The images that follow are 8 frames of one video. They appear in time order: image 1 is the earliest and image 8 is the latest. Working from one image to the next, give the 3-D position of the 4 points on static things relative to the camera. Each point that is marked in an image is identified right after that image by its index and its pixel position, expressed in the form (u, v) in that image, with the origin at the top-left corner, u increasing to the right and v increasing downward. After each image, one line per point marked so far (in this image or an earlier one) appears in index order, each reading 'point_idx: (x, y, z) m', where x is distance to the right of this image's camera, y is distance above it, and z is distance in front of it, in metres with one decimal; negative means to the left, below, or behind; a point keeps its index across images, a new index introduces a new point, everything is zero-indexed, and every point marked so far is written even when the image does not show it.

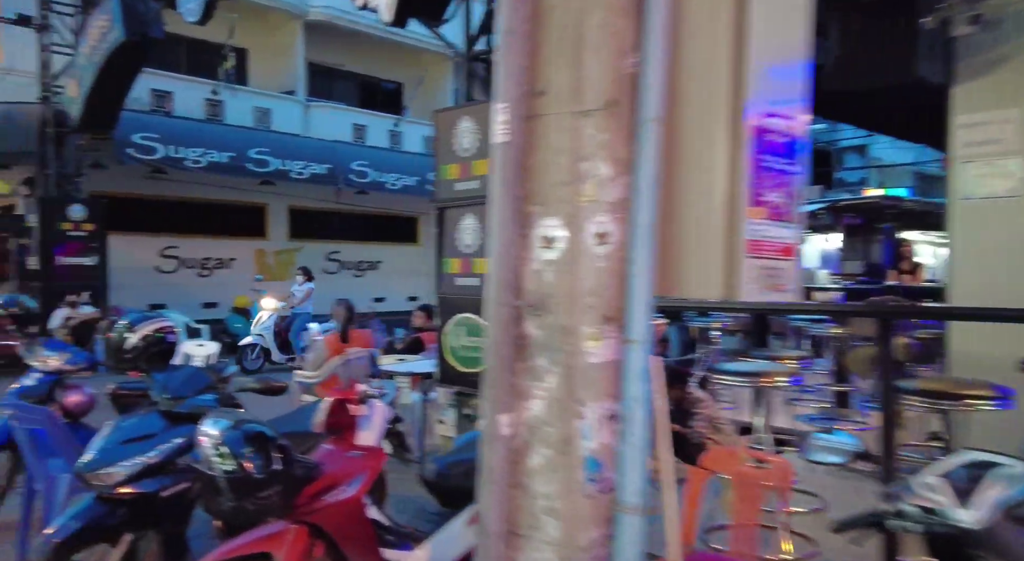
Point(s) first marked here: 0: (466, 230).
0: (-0.3, +0.3, +5.3) m
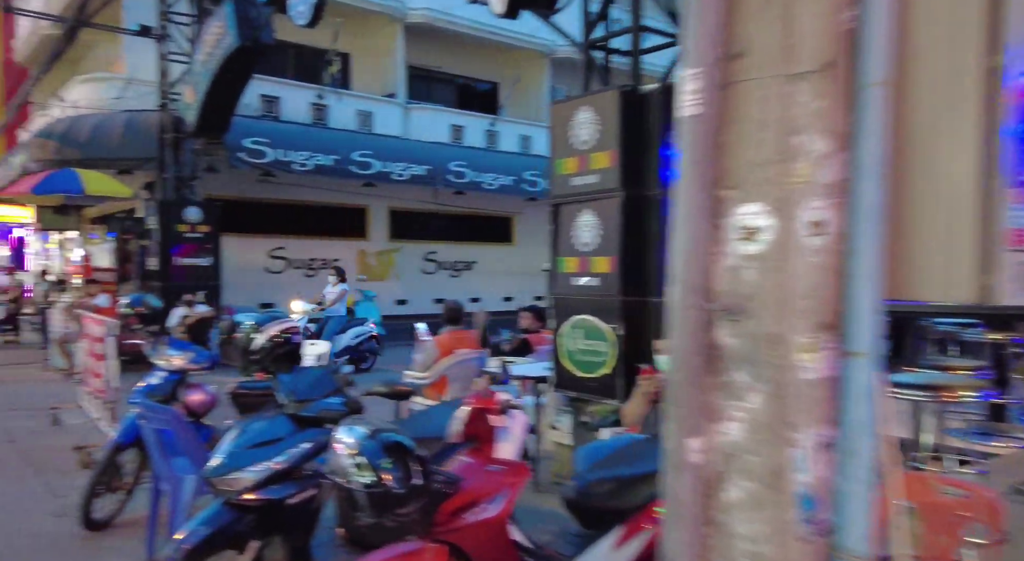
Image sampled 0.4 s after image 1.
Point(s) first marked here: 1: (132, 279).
0: (+0.5, +0.3, +5.0) m
1: (-6.7, 0.0, +13.6) m
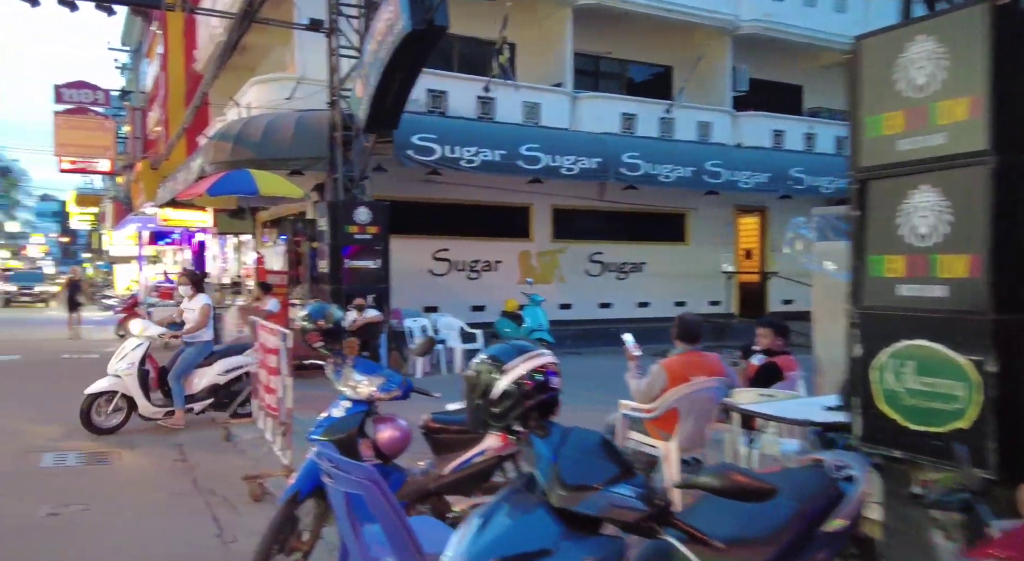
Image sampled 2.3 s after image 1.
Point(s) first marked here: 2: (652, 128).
0: (+1.8, +0.3, +3.5) m
1: (-3.6, 0.0, +13.2) m
2: (+2.9, +3.2, +16.1) m
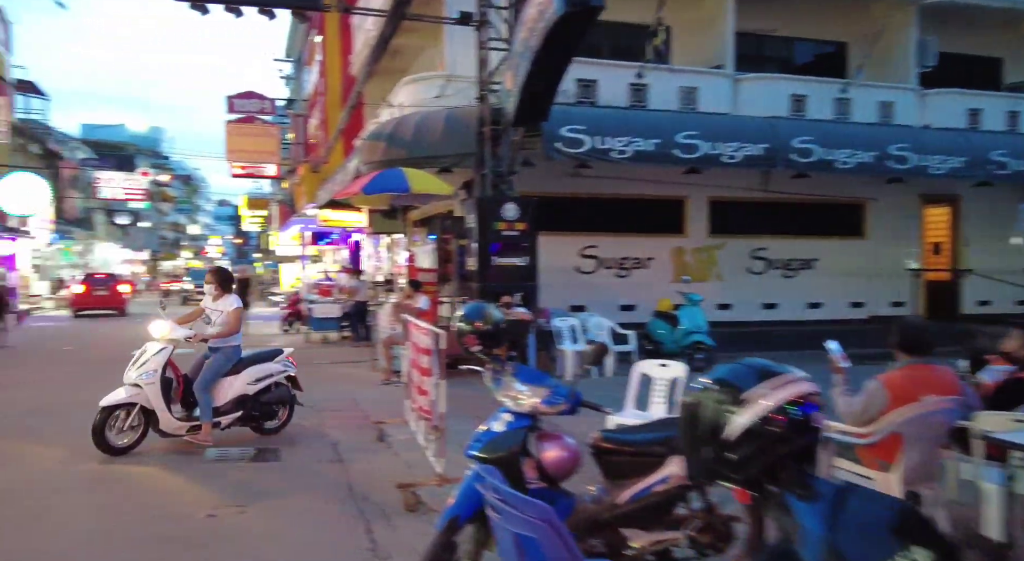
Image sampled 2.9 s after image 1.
0: (+2.5, +0.3, +2.5) m
1: (-1.0, 0.0, +13.1) m
2: (+5.9, +3.3, +14.6) m
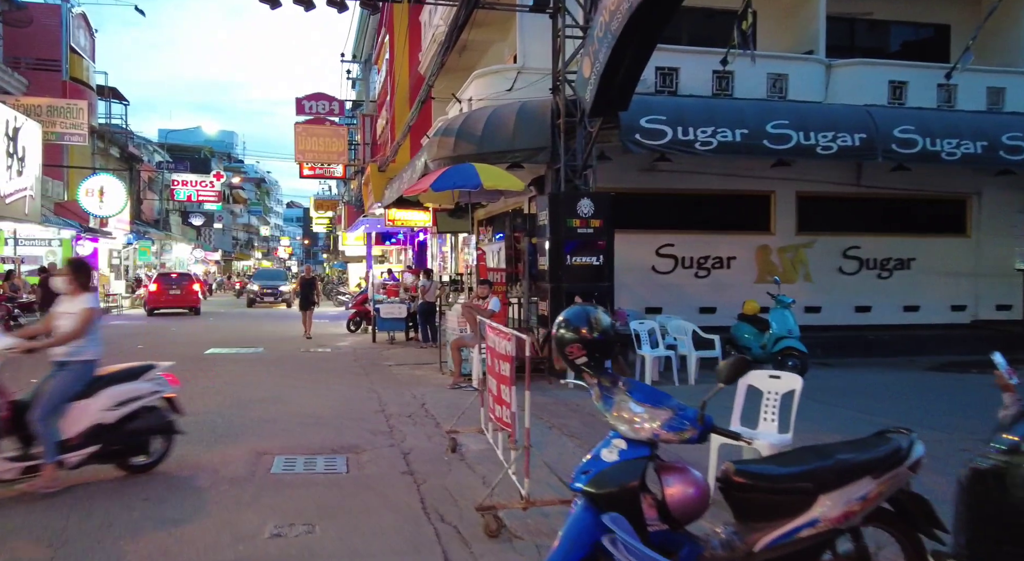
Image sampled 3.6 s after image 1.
0: (+2.9, +0.3, +1.7) m
1: (+0.2, 0.0, +12.5) m
2: (+7.3, +3.2, +13.5) m
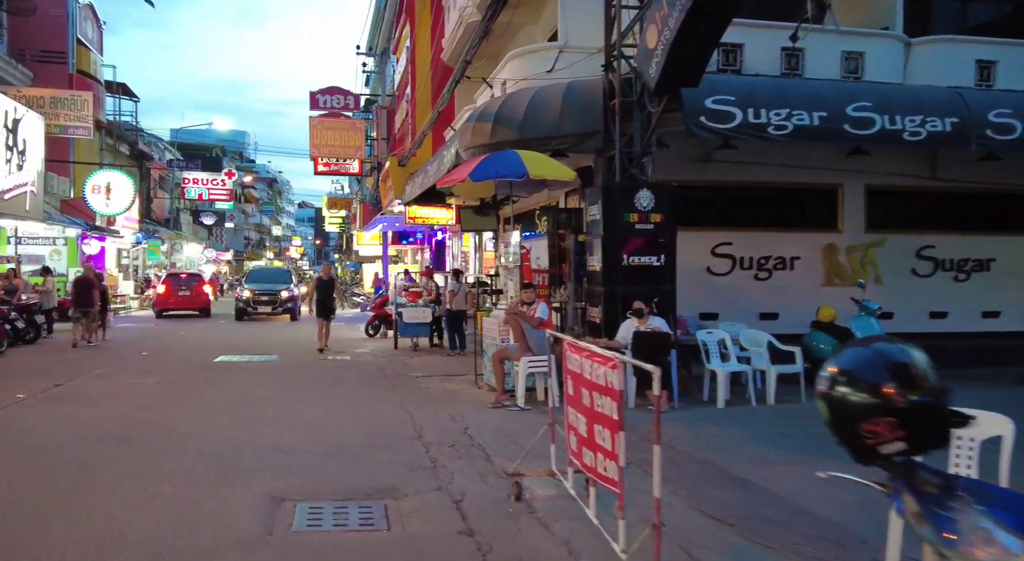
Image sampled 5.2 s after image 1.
0: (+3.4, +0.3, +0.3) m
1: (+0.8, 0.0, +11.2) m
2: (+7.9, +3.2, +12.1) m
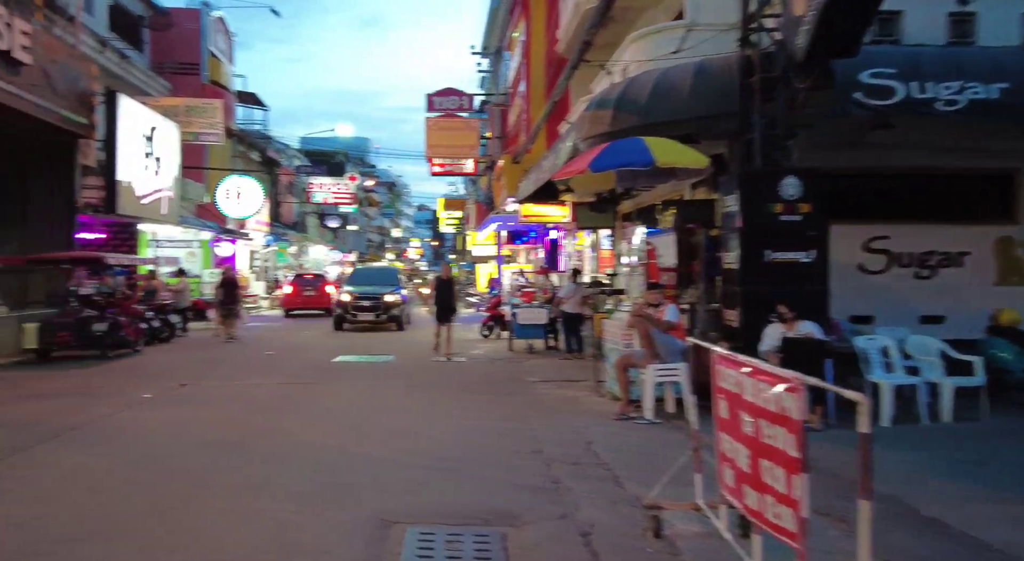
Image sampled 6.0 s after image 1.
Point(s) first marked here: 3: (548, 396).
0: (+3.4, +0.3, -1.0) m
1: (+2.5, 0.0, +10.2) m
2: (+9.6, +3.2, +10.0) m
3: (+0.5, -1.5, +9.8) m
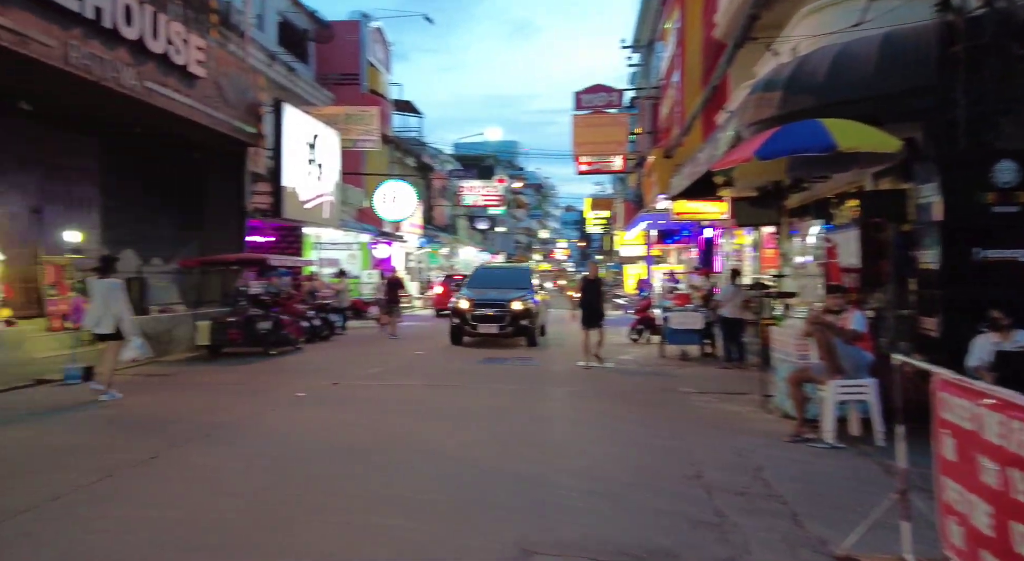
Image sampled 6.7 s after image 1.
0: (+3.1, +0.3, -2.2) m
1: (+4.3, 0.0, +9.0) m
2: (+11.3, +3.2, +7.4) m
3: (+2.3, -1.5, +9.0) m
